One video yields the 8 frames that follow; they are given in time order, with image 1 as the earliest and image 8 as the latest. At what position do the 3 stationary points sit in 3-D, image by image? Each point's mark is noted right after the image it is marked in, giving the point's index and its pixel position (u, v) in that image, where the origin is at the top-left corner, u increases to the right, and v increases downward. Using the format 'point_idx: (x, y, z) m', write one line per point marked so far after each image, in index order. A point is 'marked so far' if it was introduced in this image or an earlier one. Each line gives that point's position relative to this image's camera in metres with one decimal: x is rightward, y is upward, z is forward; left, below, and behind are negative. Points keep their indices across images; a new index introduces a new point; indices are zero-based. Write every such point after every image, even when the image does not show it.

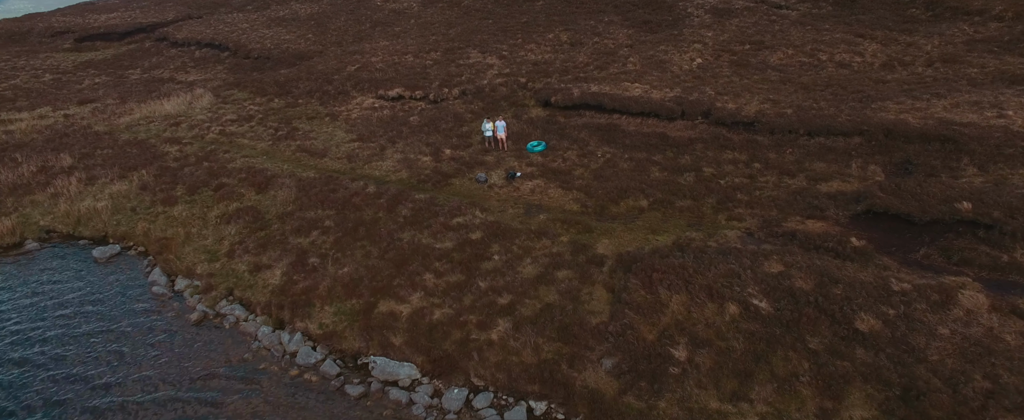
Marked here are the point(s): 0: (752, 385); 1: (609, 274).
0: (+5.2, -3.7, +12.5) m
1: (+2.6, -1.6, +16.0) m
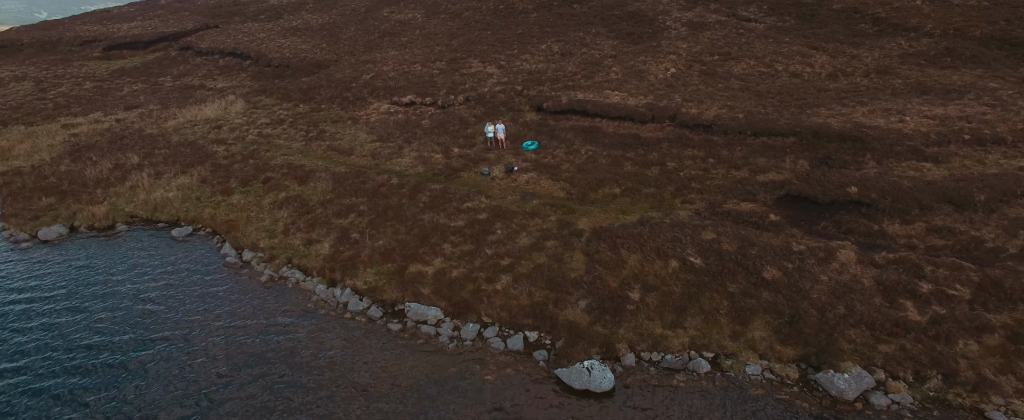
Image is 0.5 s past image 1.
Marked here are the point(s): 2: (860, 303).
0: (+5.2, -3.1, +17.7) m
1: (+2.6, -1.1, +21.2) m
2: (+10.1, -2.7, +17.3) m
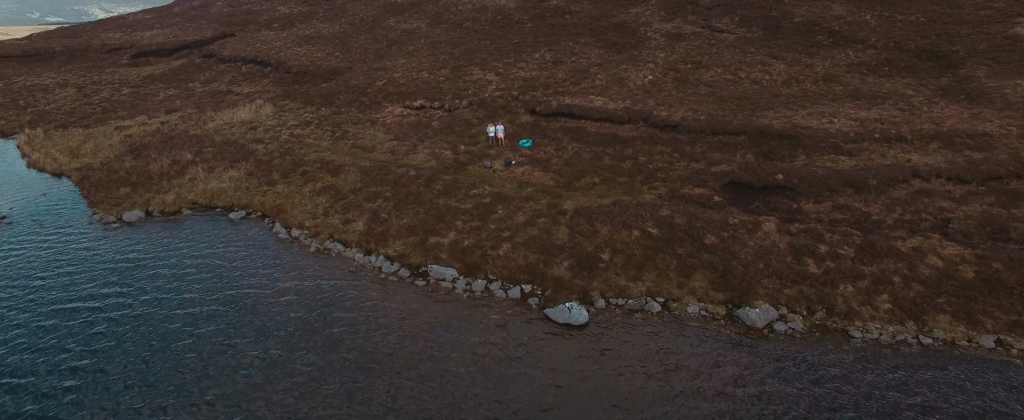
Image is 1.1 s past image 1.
0: (+5.2, -2.3, +23.5) m
1: (+2.6, -0.3, +26.9) m
2: (+10.1, -1.9, +23.1) m
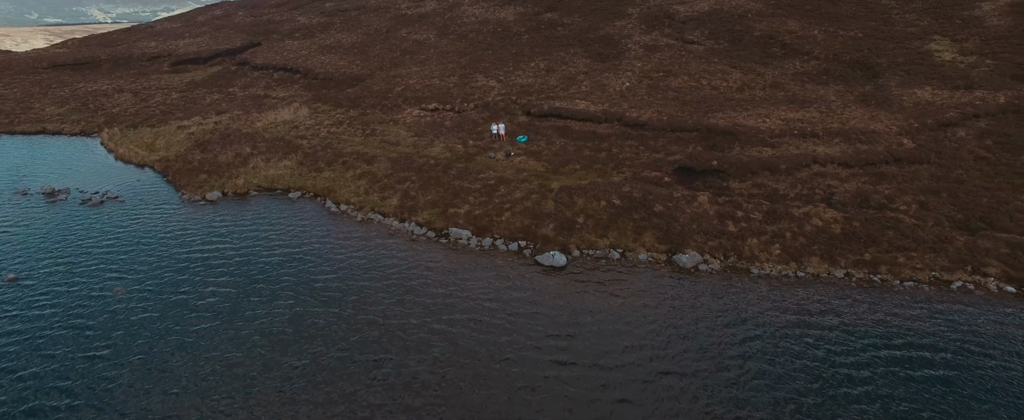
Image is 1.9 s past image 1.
0: (+5.2, -1.0, +32.2) m
1: (+2.5, +1.0, +35.6) m
2: (+10.1, -0.6, +31.8) m
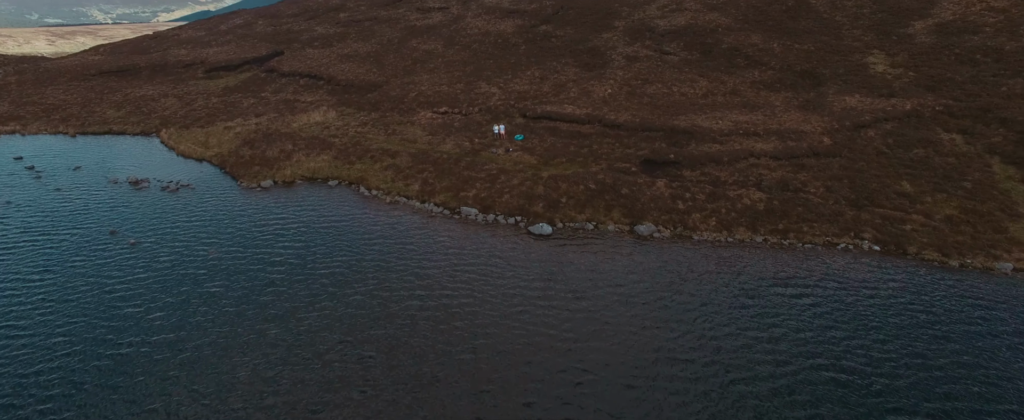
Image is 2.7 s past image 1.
0: (+5.1, +0.2, +41.3) m
1: (+2.4, +2.2, +44.8) m
2: (+10.0, +0.6, +40.9) m
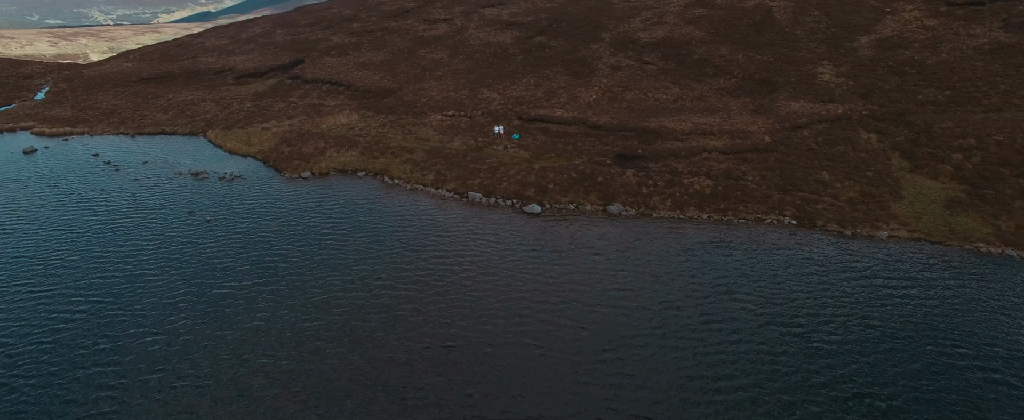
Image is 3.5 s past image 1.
0: (+4.9, +1.5, +51.3) m
1: (+2.2, +3.5, +54.8) m
2: (+9.7, +1.9, +50.9) m
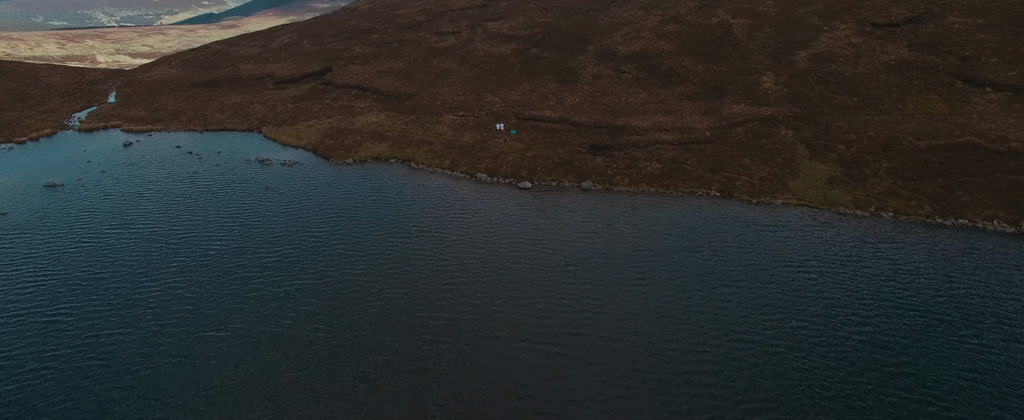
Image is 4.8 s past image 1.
0: (+4.6, +4.0, +67.5) m
1: (+2.0, +6.0, +70.9) m
2: (+9.5, +4.4, +67.1) m
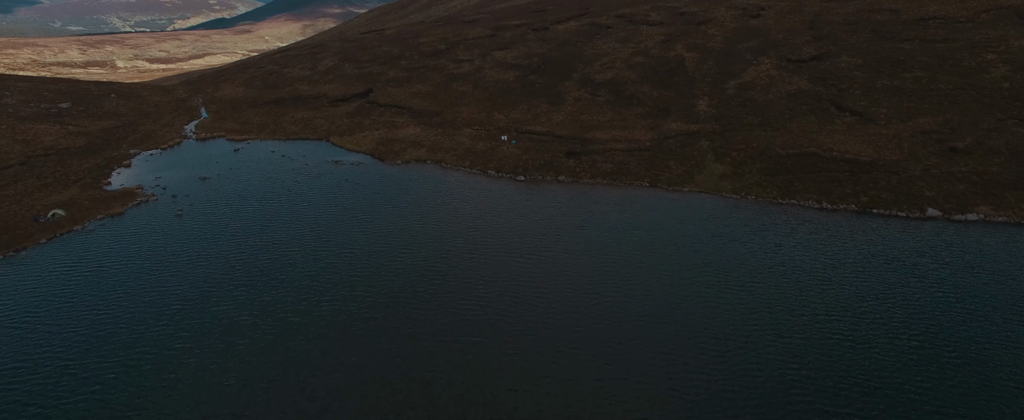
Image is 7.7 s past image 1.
0: (+4.6, +6.2, +98.1) m
1: (+2.0, +8.2, +101.6) m
2: (+9.5, +6.6, +97.6) m
